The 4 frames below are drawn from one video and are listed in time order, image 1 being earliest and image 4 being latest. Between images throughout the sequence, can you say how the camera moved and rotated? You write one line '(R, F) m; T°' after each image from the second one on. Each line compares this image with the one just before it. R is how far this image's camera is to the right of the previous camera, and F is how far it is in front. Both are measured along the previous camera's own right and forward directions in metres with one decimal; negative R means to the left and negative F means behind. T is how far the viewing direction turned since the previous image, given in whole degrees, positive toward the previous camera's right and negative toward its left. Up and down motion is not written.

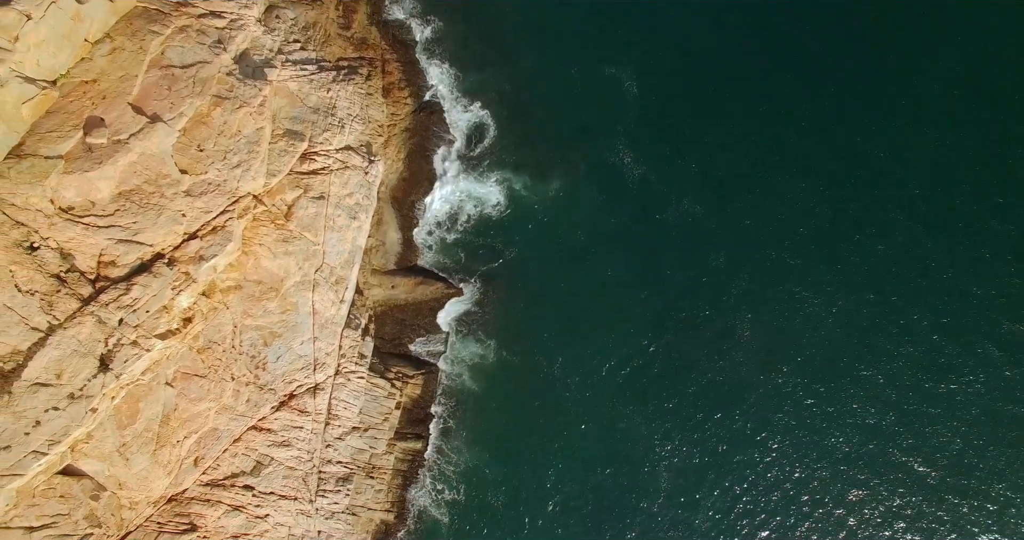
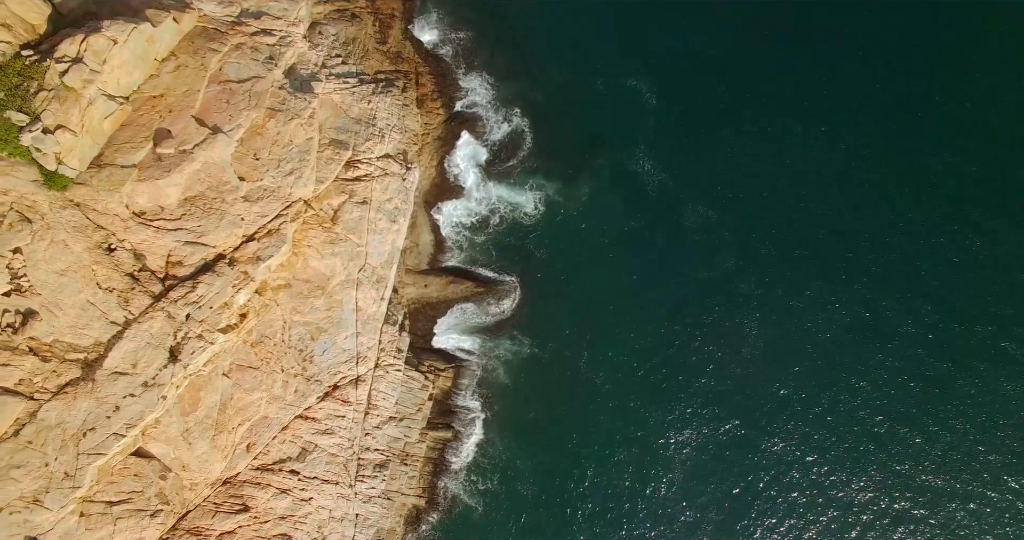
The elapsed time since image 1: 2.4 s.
(-1.6, -2.6) m; 0°
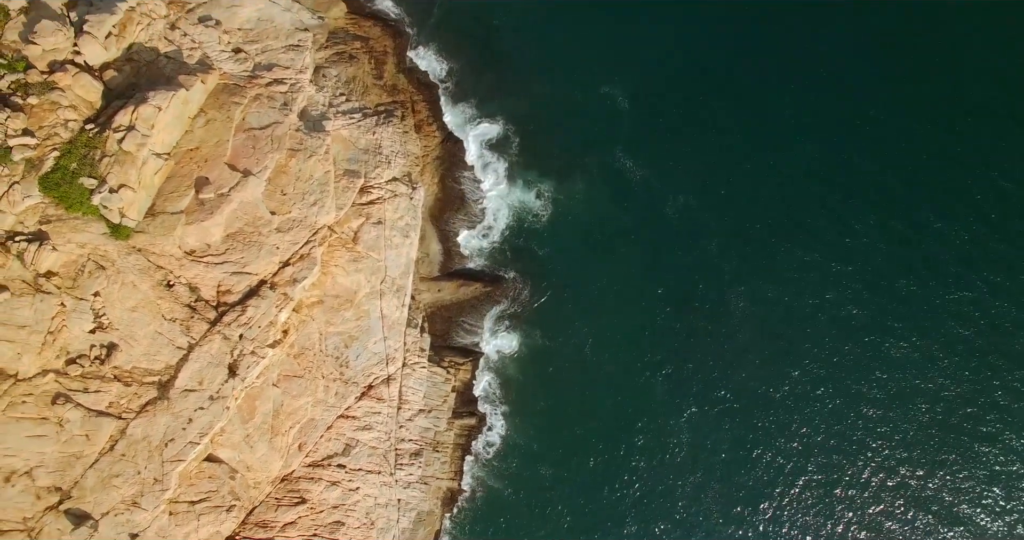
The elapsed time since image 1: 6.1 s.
(-0.1, -4.8) m; 0°
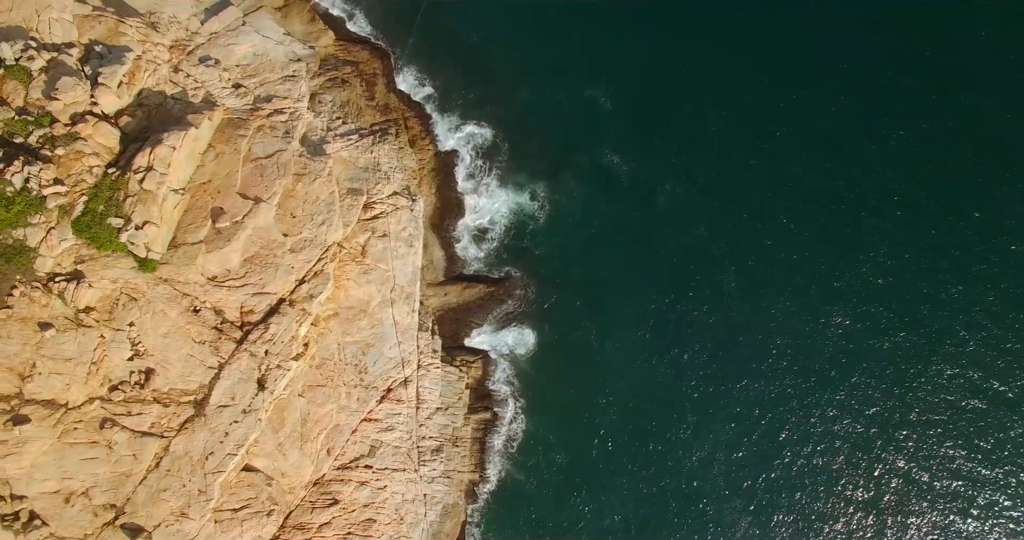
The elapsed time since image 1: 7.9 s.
(+0.1, -2.6) m; 0°
